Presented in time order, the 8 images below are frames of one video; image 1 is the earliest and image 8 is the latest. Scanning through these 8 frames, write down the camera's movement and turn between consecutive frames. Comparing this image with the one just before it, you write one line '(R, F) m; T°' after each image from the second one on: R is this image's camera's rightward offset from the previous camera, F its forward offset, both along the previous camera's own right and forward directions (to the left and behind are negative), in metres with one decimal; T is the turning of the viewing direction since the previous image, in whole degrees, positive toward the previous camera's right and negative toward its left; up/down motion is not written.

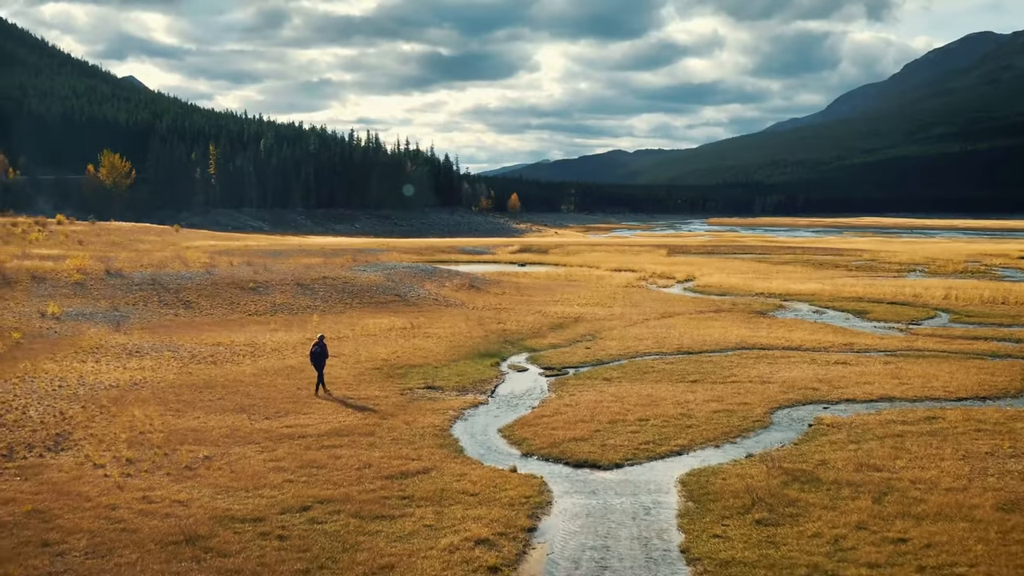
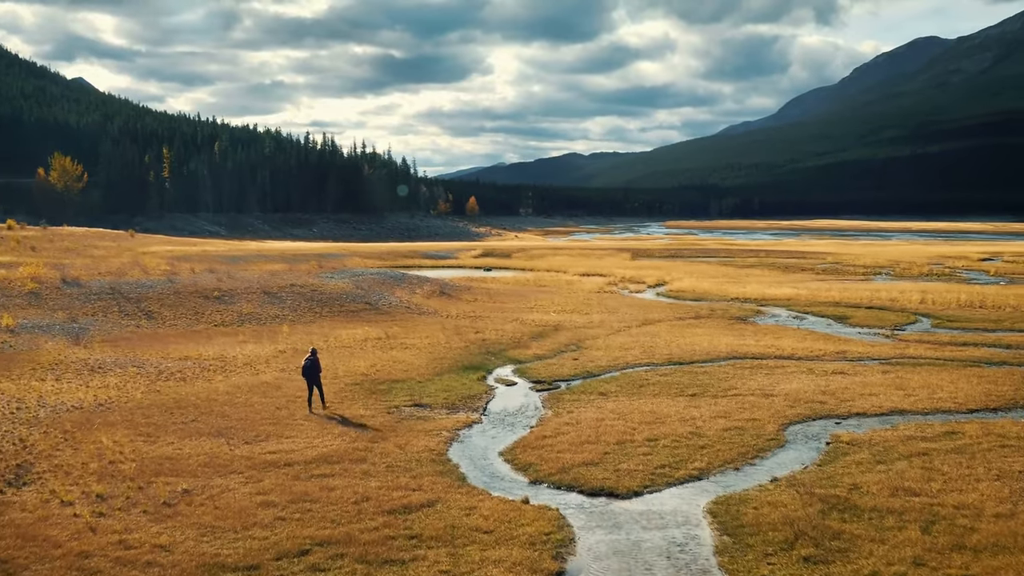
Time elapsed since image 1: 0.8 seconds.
(-1.0, +1.8) m; +2°
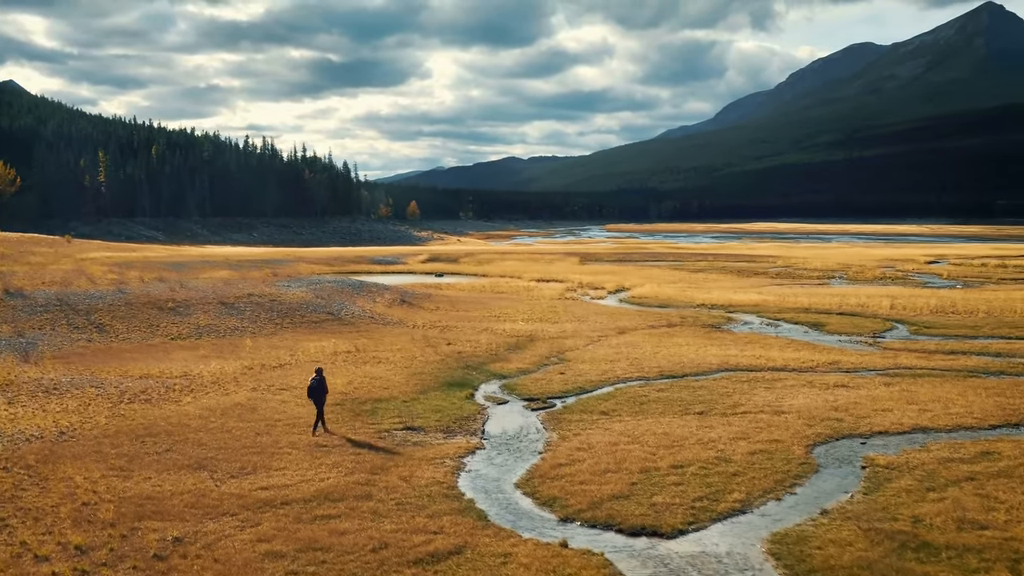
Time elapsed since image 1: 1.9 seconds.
(-1.5, +2.2) m; +3°
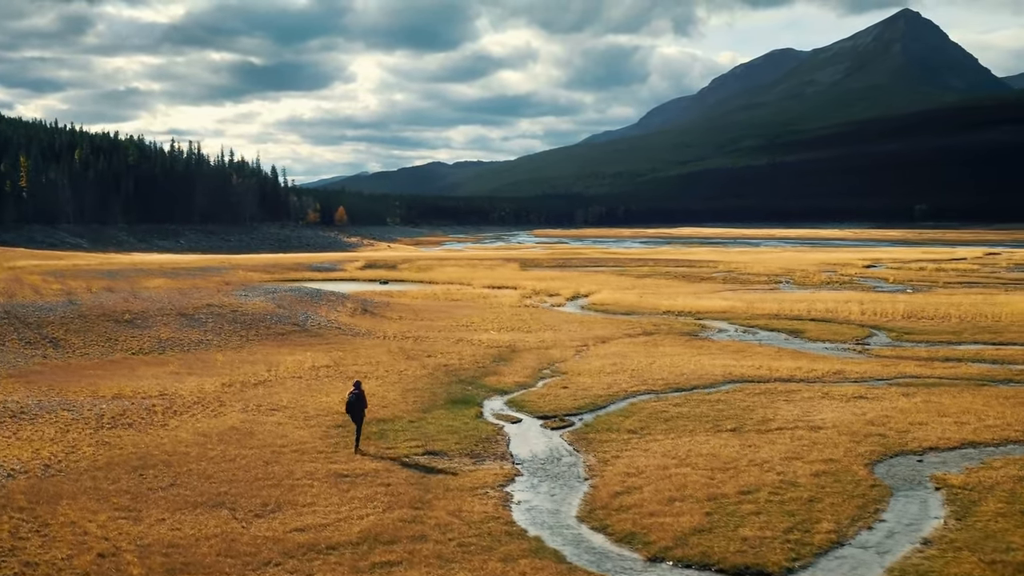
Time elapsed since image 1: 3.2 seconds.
(-2.4, +2.2) m; +4°
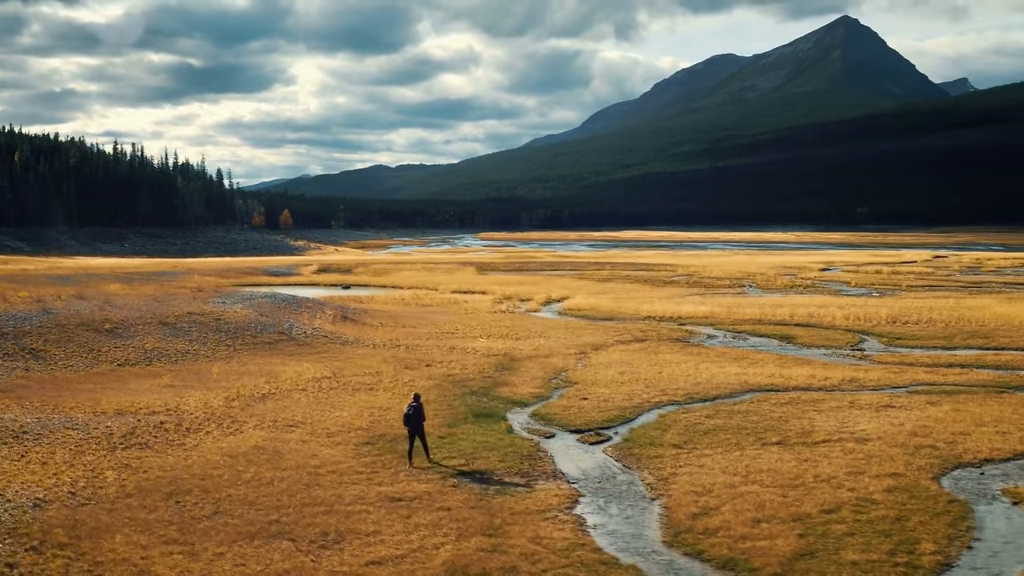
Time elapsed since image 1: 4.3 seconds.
(-2.3, +1.3) m; +3°
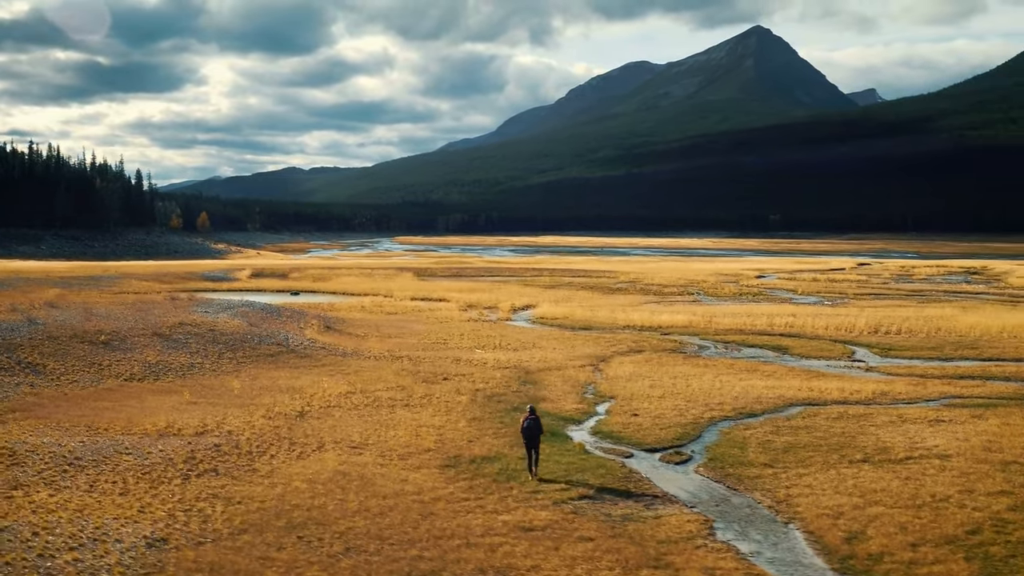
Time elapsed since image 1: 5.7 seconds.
(-4.1, +1.0) m; +5°
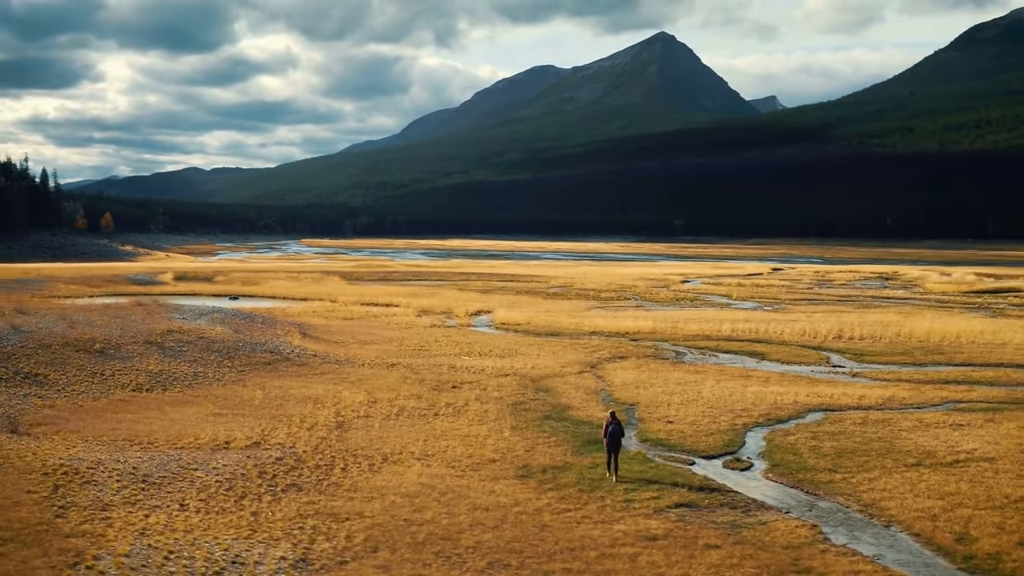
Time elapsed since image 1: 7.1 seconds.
(-4.0, 0.0) m; +5°
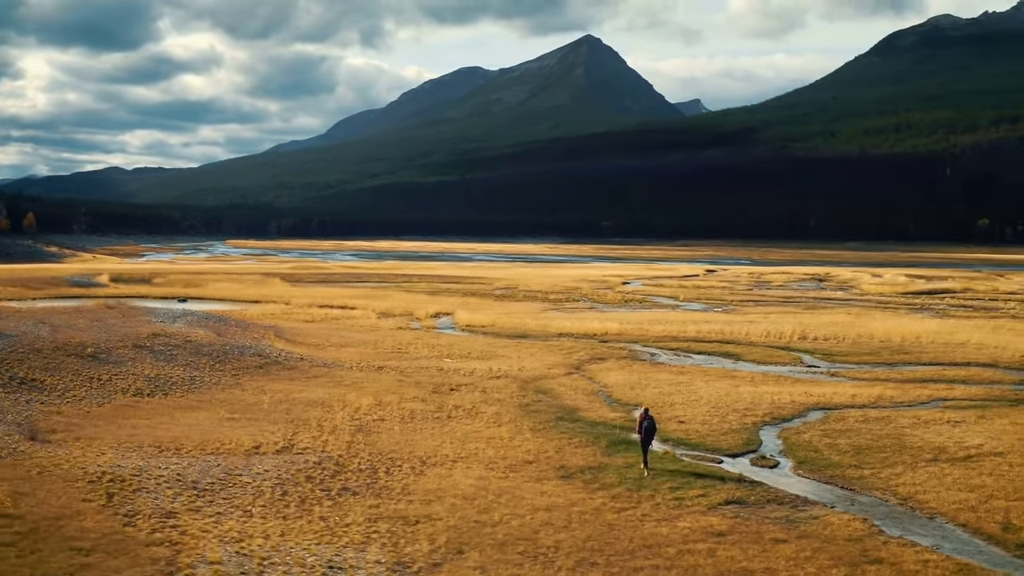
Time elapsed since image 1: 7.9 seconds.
(-2.8, -0.3) m; +4°
